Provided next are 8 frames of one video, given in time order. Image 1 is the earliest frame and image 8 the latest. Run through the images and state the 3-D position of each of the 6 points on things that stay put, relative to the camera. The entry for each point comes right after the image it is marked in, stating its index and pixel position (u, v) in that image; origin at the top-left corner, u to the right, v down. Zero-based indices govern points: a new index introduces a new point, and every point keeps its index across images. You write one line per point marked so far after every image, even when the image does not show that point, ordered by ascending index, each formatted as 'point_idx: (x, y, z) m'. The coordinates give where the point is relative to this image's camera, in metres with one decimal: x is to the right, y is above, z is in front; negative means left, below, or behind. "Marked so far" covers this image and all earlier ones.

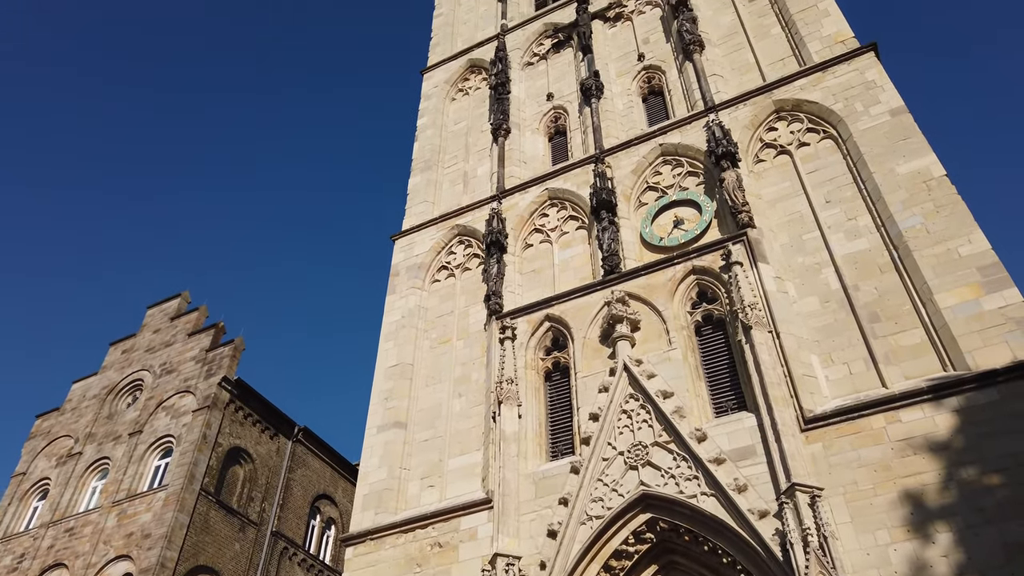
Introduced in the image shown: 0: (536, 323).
0: (+0.5, -0.7, +14.7) m
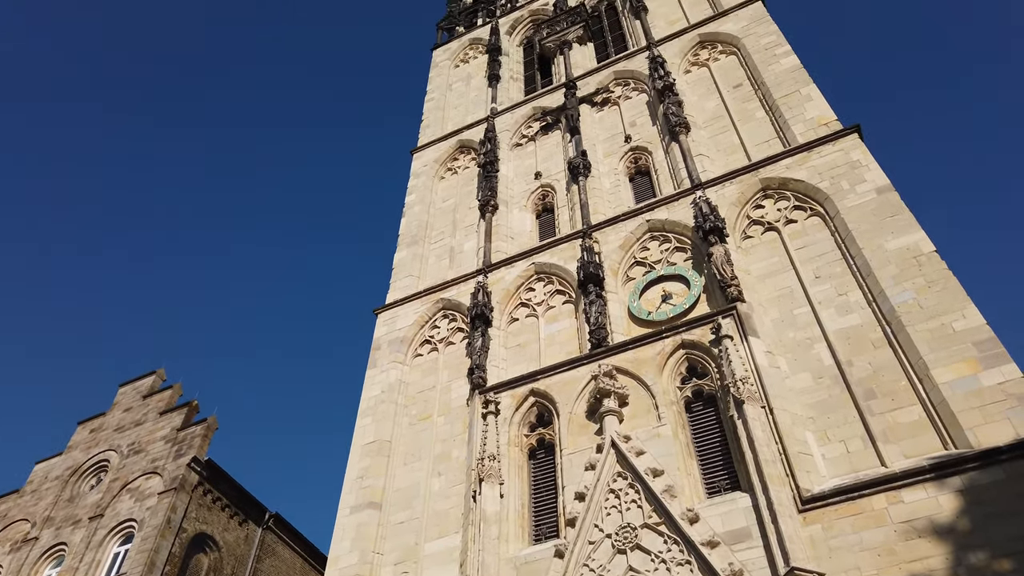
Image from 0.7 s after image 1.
0: (+0.2, -2.1, +14.2) m
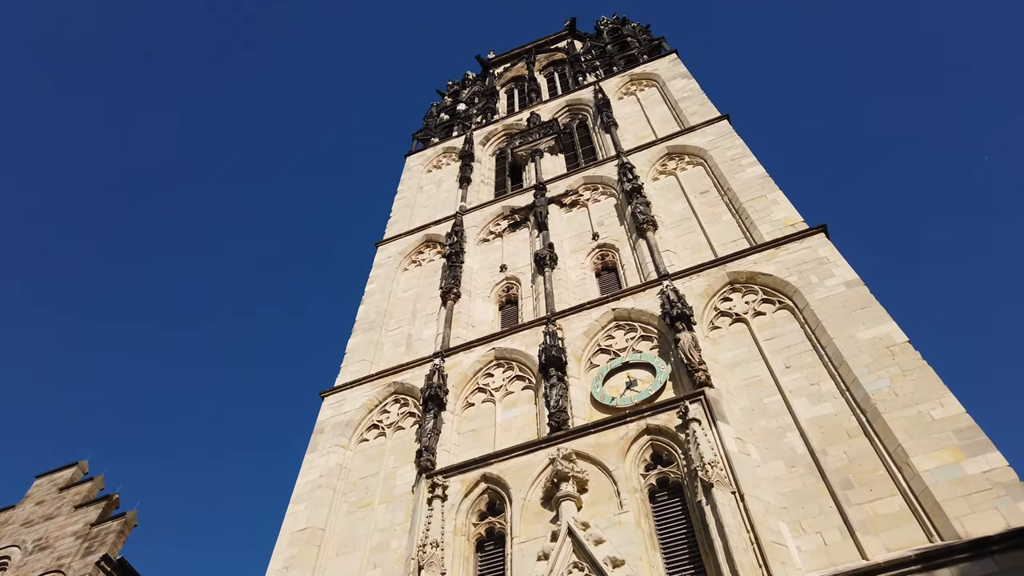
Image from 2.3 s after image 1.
0: (-0.7, -3.4, +13.0) m
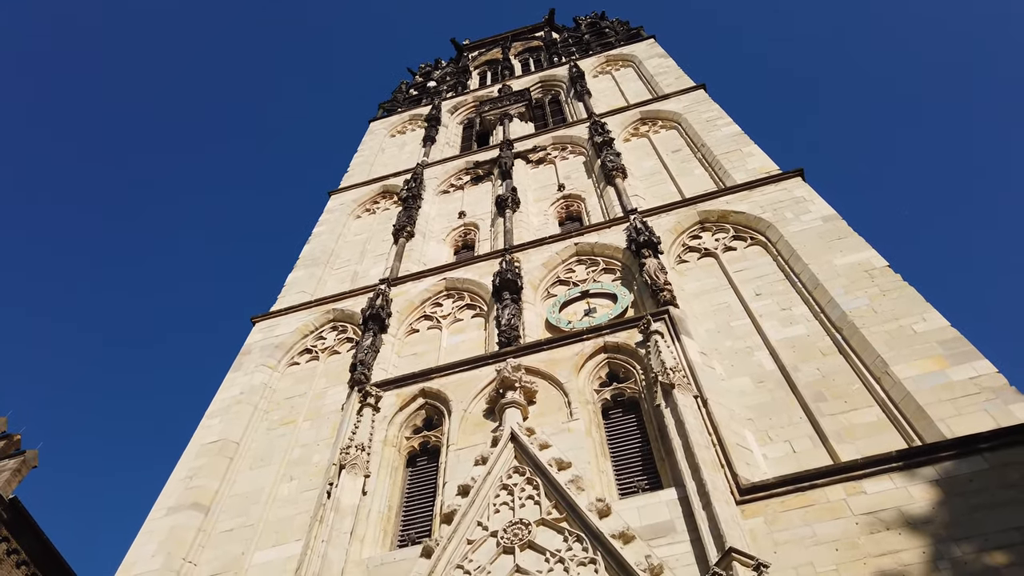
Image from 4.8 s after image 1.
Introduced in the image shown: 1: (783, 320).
0: (-1.7, -1.7, +11.8) m
1: (+4.0, -0.5, +10.9) m
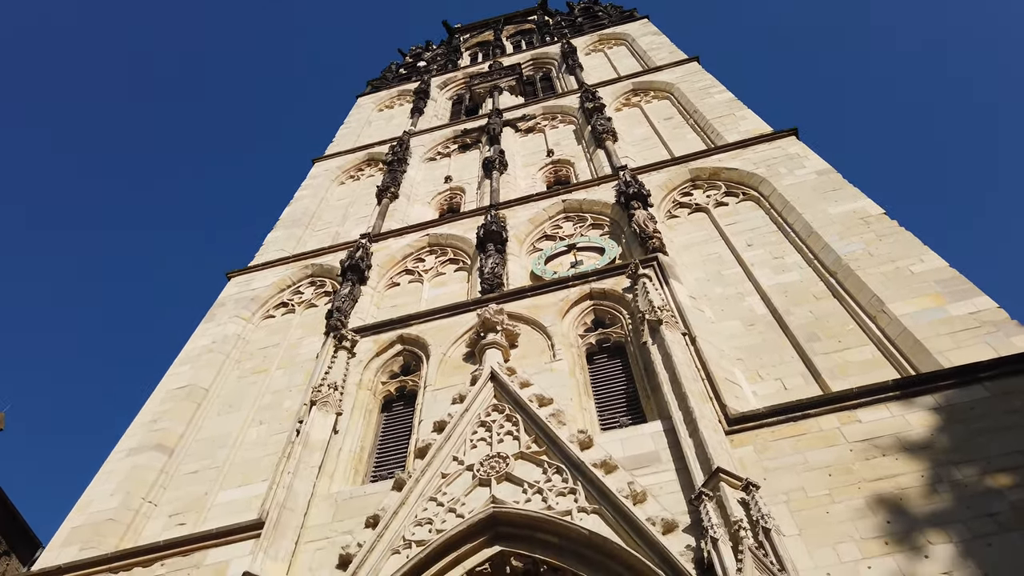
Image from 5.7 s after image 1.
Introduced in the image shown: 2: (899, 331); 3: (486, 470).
0: (-1.9, -0.8, +11.4) m
1: (+3.7, +0.3, +10.6) m
2: (+4.3, -0.5, +8.2) m
3: (-0.3, -1.9, +8.1) m
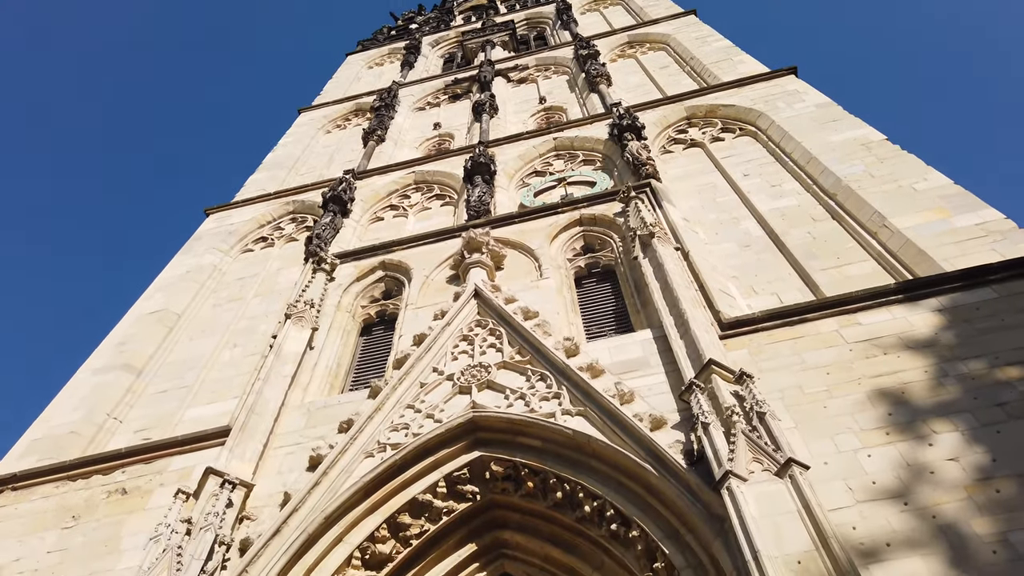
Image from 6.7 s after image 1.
0: (-2.1, +0.3, +10.9) m
1: (+3.5, +1.3, +10.2) m
2: (+4.1, +0.5, +7.9) m
3: (-0.5, -0.9, +7.7) m
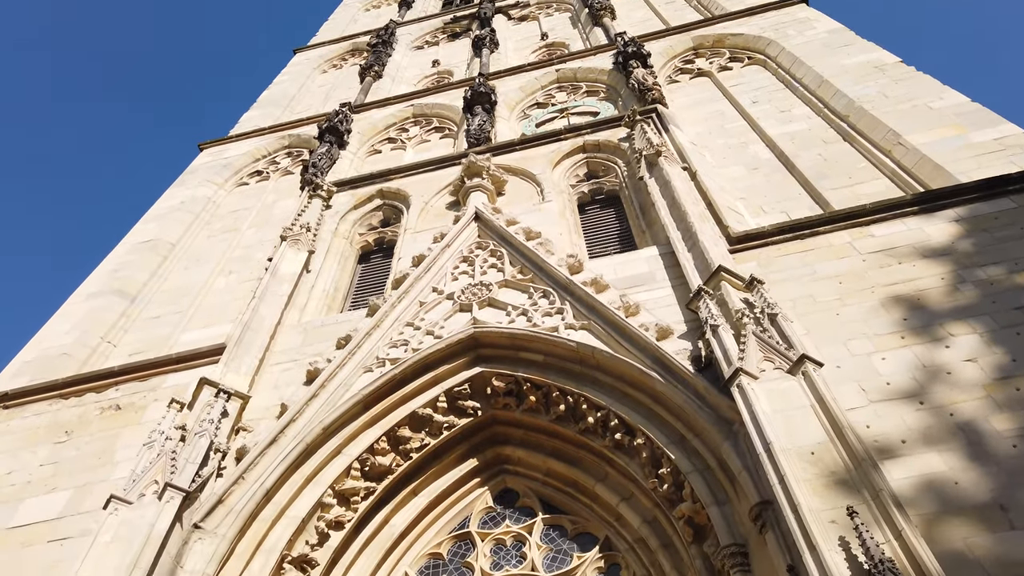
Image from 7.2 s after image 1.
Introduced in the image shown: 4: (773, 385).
0: (-2.1, +1.3, +10.7) m
1: (+3.6, +2.2, +9.9) m
2: (+4.1, +1.3, +7.6) m
3: (-0.4, -0.1, +7.5) m
4: (+1.6, -0.6, +4.7) m
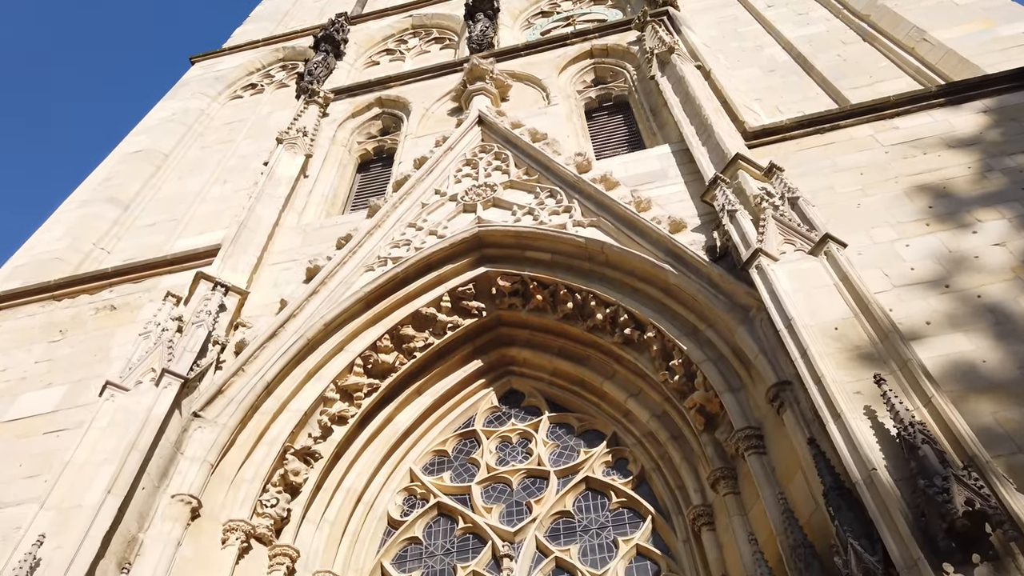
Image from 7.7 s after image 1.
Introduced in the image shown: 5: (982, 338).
0: (-2.1, +2.5, +10.3) m
1: (+3.6, +3.4, +9.5) m
2: (+4.2, +2.2, +7.3) m
3: (-0.4, +0.9, +7.2) m
4: (+1.7, +0.1, +4.5) m
5: (+2.6, -0.3, +4.2) m
